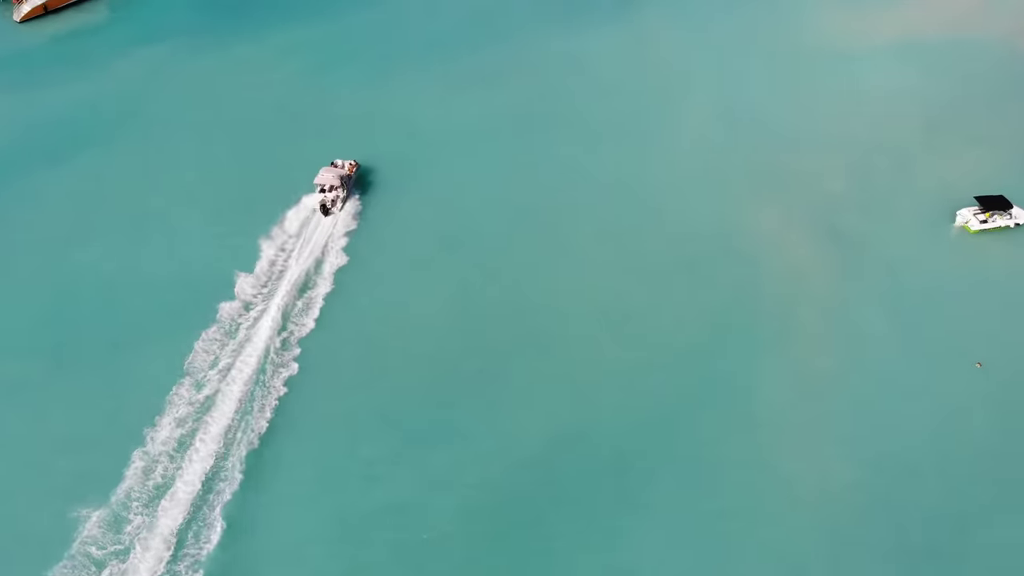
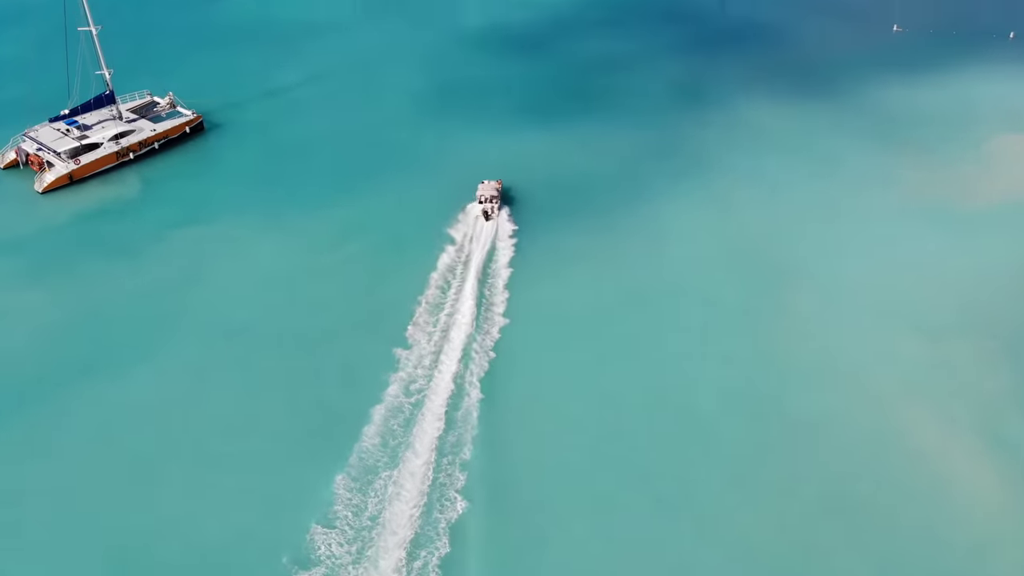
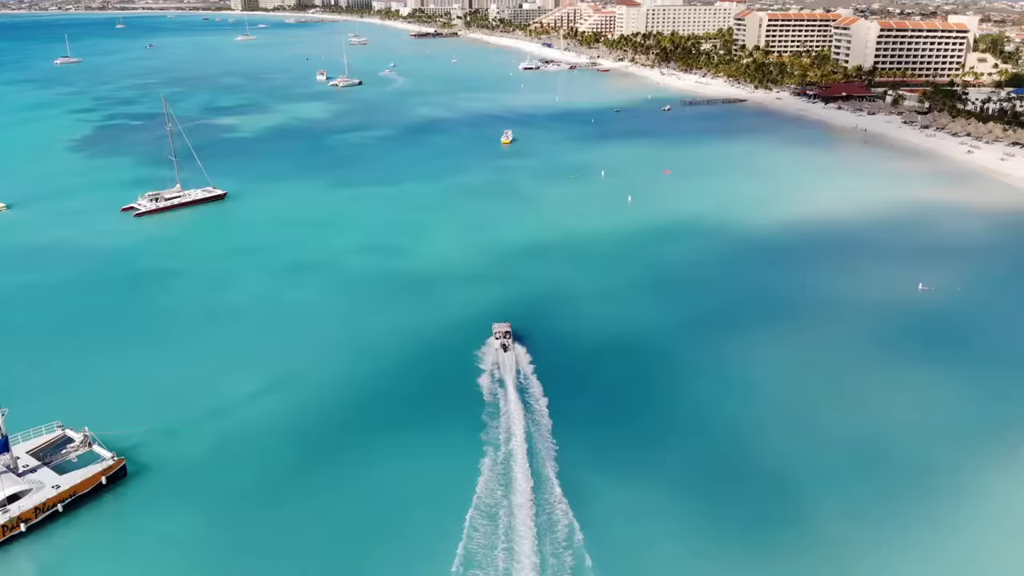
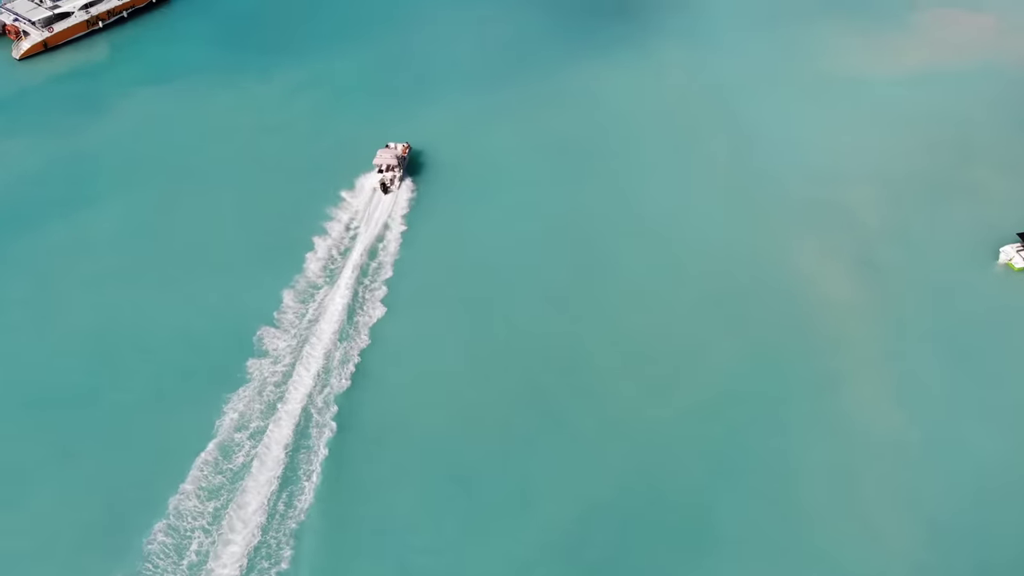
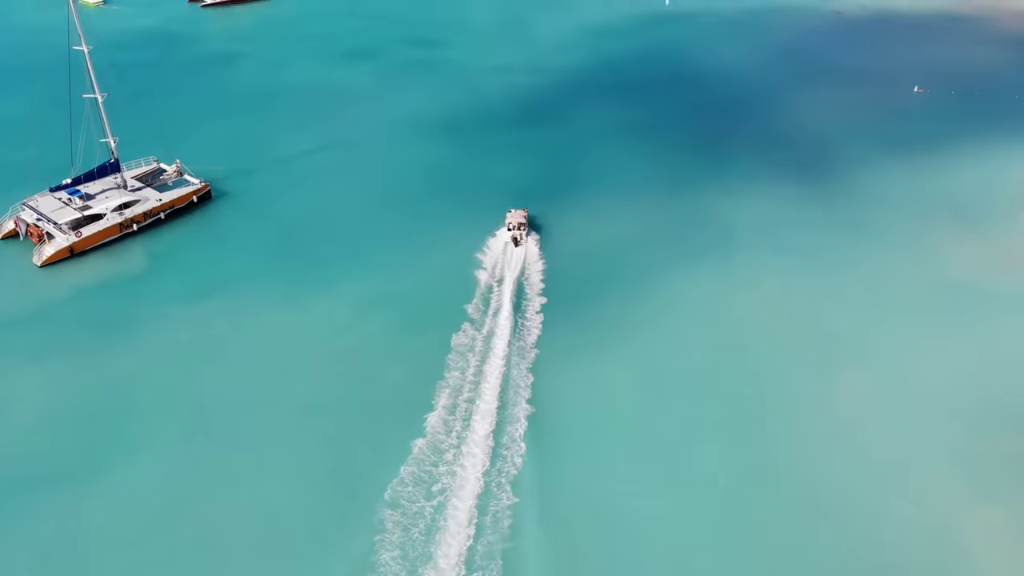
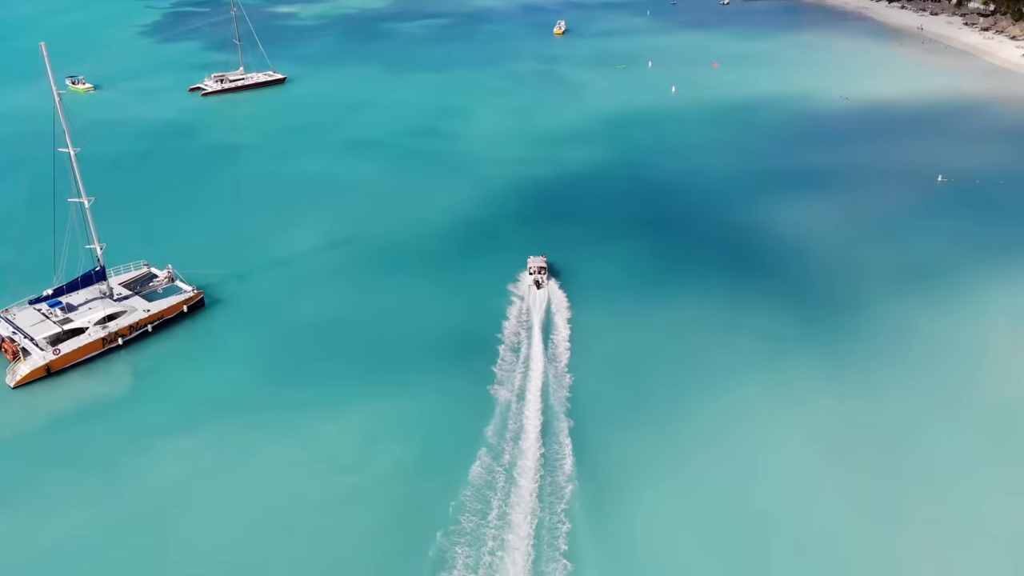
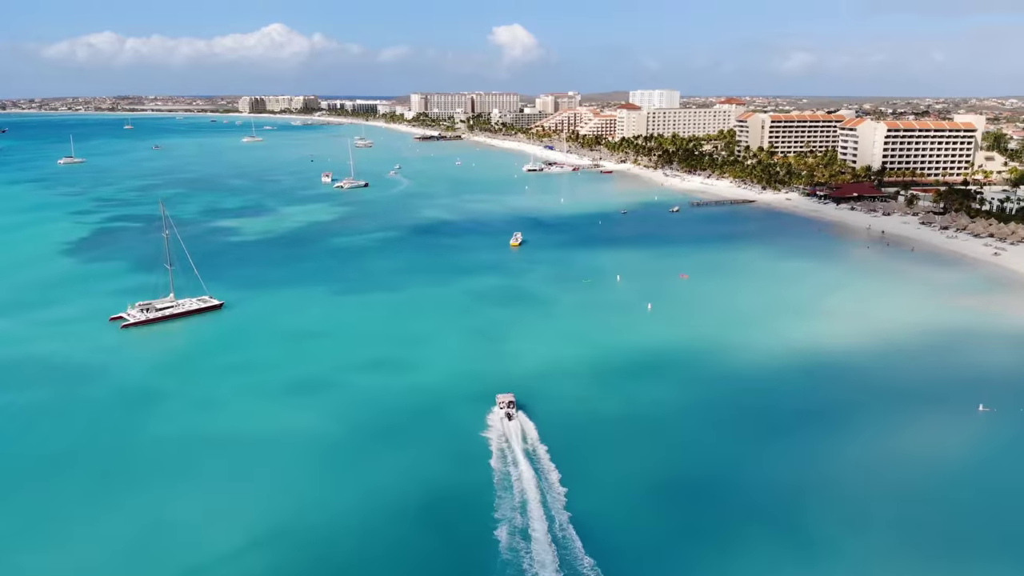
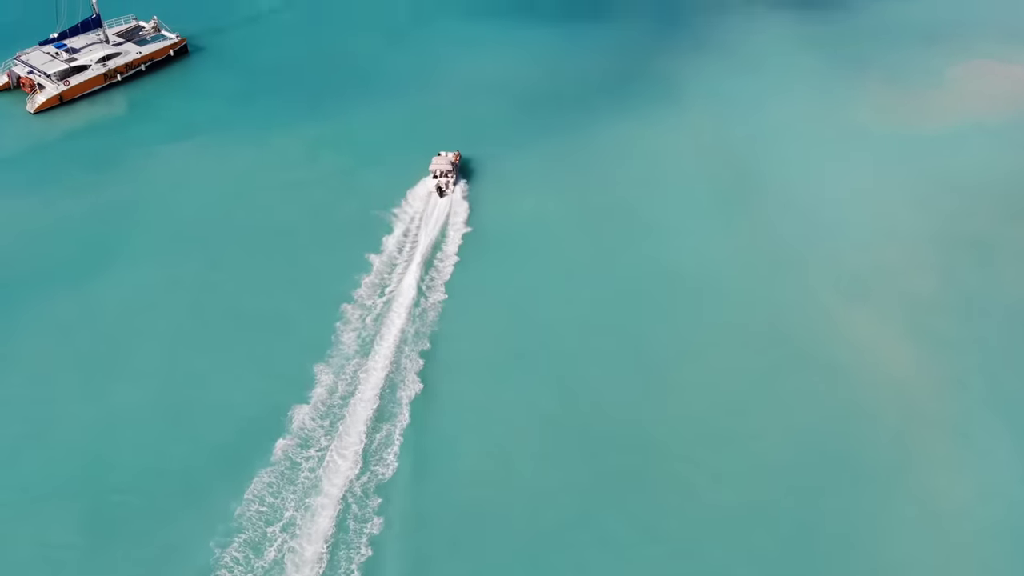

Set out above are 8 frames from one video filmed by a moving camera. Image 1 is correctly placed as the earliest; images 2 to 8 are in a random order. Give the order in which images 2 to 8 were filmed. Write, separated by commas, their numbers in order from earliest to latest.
4, 8, 2, 5, 6, 3, 7
